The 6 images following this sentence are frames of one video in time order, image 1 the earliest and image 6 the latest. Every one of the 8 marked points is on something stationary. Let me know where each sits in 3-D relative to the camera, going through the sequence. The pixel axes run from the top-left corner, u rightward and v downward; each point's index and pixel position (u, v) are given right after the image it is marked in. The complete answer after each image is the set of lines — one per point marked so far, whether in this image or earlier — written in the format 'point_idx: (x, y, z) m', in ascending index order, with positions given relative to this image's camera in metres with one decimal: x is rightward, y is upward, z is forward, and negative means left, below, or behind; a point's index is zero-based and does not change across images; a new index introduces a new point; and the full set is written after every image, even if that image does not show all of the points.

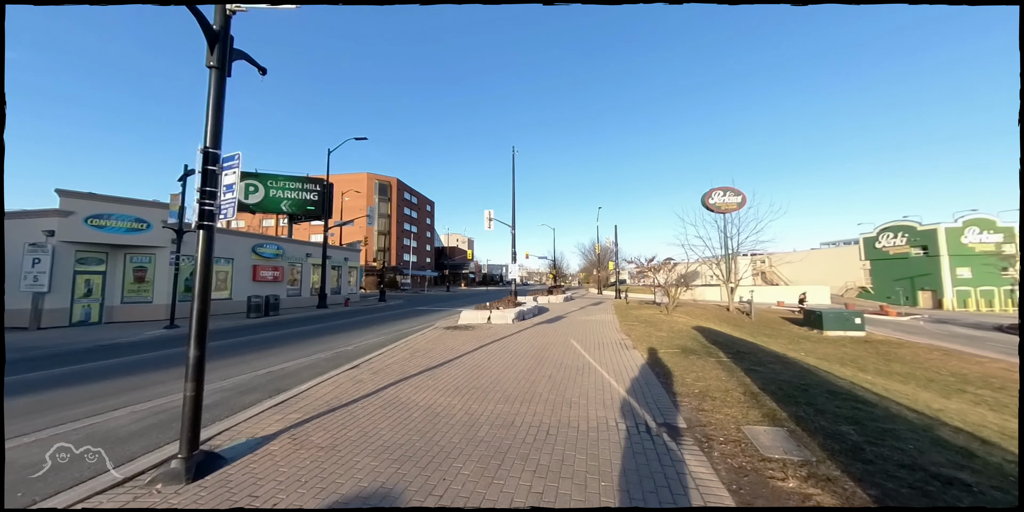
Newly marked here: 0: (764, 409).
0: (+2.9, -1.8, +4.8) m
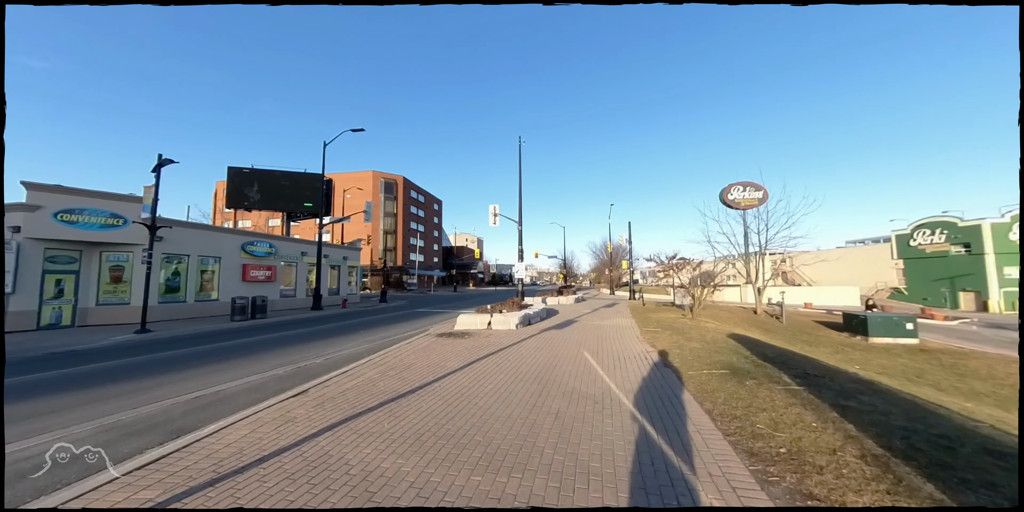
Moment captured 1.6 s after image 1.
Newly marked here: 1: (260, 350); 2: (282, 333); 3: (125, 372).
0: (+2.7, -1.6, +2.8) m
1: (-7.6, -2.8, +13.0) m
2: (-9.9, -3.3, +18.0) m
3: (-8.8, -2.6, +9.6) m
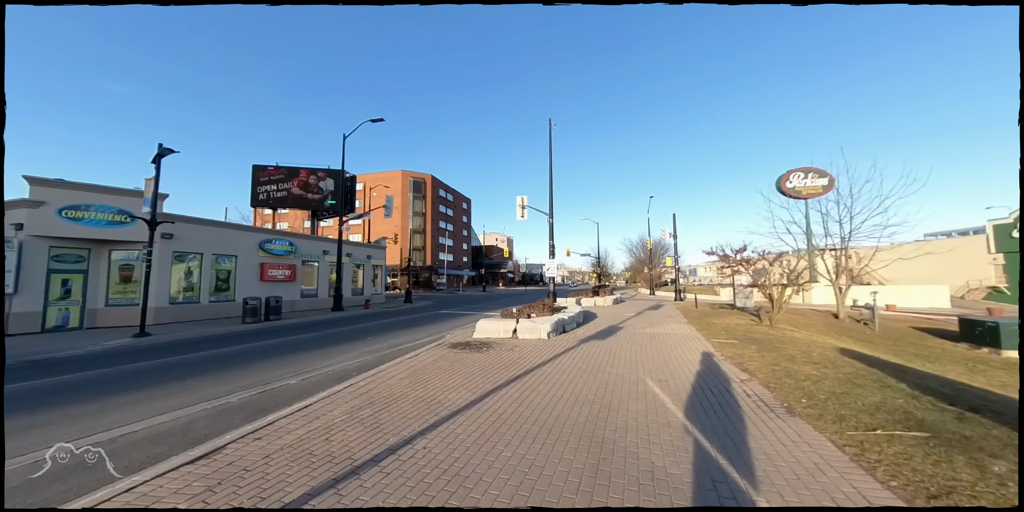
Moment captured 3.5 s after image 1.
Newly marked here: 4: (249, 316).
0: (+2.7, -1.4, +0.1) m
1: (-6.8, -2.7, +11.0) m
2: (-8.6, -3.2, +16.2) m
3: (-8.2, -2.5, +7.7) m
4: (-12.2, -2.8, +19.5) m
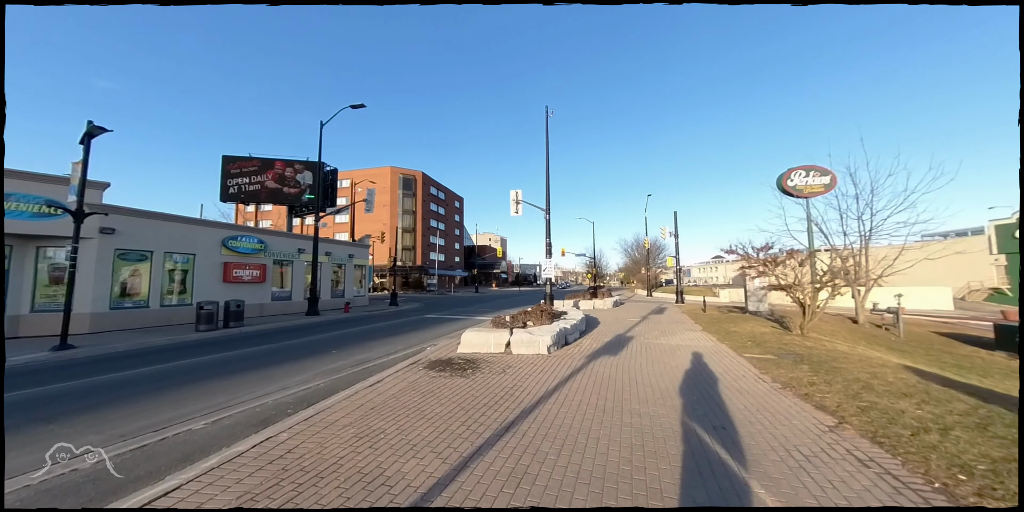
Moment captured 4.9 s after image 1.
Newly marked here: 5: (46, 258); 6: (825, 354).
0: (+2.8, -1.4, -1.8) m
1: (-7.0, -2.6, +8.9) m
2: (-8.9, -3.1, +14.1) m
3: (-8.4, -2.4, +5.6) m
4: (-12.6, -2.7, +17.2) m
5: (-17.9, -0.1, +16.3) m
6: (+6.4, -2.0, +8.7) m
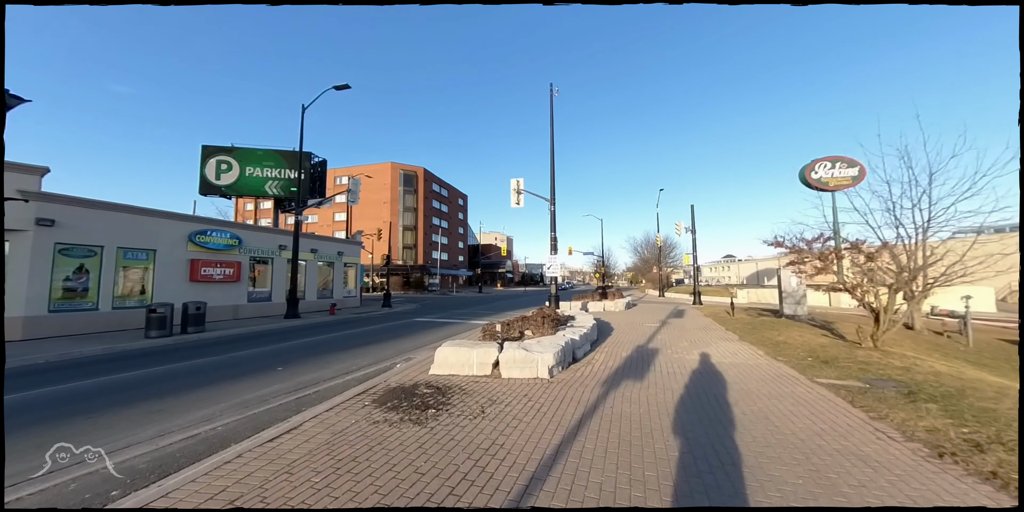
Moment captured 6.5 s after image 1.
0: (+2.4, -1.2, -4.2) m
1: (-7.2, -2.5, +6.7) m
2: (-9.0, -3.0, +11.9) m
3: (-8.6, -2.3, +3.4) m
4: (-12.6, -2.5, +15.1) m
5: (-18.0, +0.1, +14.2) m
6: (+6.2, -1.8, +6.3) m
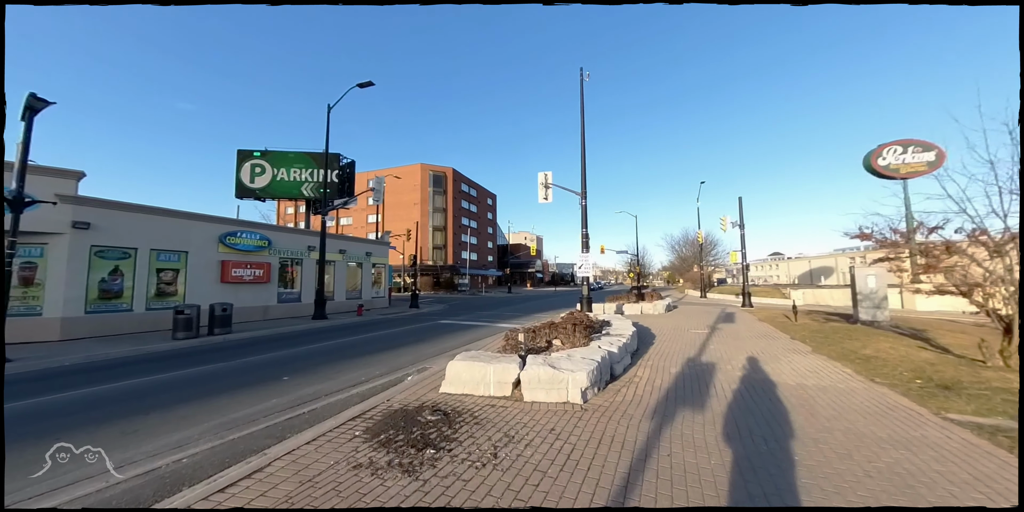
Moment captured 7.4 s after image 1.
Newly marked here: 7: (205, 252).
0: (+1.9, -1.1, -5.6) m
1: (-6.8, -2.5, +6.0) m
2: (-8.2, -3.0, +11.3) m
3: (-8.5, -2.3, +2.9) m
4: (-11.6, -2.6, +14.8) m
5: (-17.0, 0.0, +14.4) m
6: (+6.5, -1.7, +4.5) m
7: (-13.7, +0.2, +18.8) m
